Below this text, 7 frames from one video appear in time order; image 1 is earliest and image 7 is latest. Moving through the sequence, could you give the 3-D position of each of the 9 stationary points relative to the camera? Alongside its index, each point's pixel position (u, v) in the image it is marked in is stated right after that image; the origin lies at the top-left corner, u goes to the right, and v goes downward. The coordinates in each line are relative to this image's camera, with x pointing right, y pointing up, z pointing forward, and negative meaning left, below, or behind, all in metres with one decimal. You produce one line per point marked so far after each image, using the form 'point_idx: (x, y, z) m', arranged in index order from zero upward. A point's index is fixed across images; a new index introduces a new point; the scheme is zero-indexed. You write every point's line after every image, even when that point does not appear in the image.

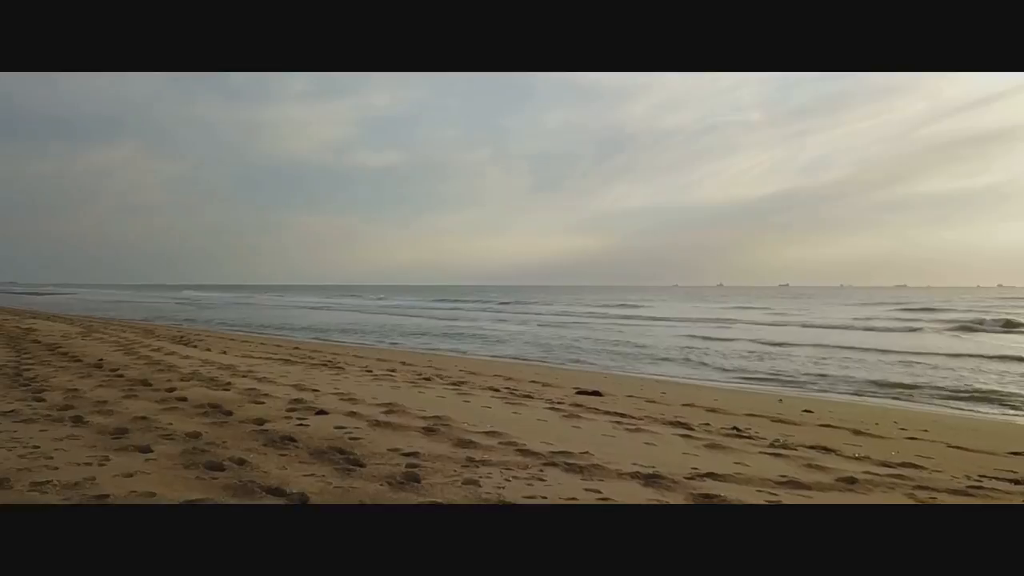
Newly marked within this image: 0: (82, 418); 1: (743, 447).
0: (-3.3, -1.0, +4.7) m
1: (+1.8, -1.3, +4.7) m
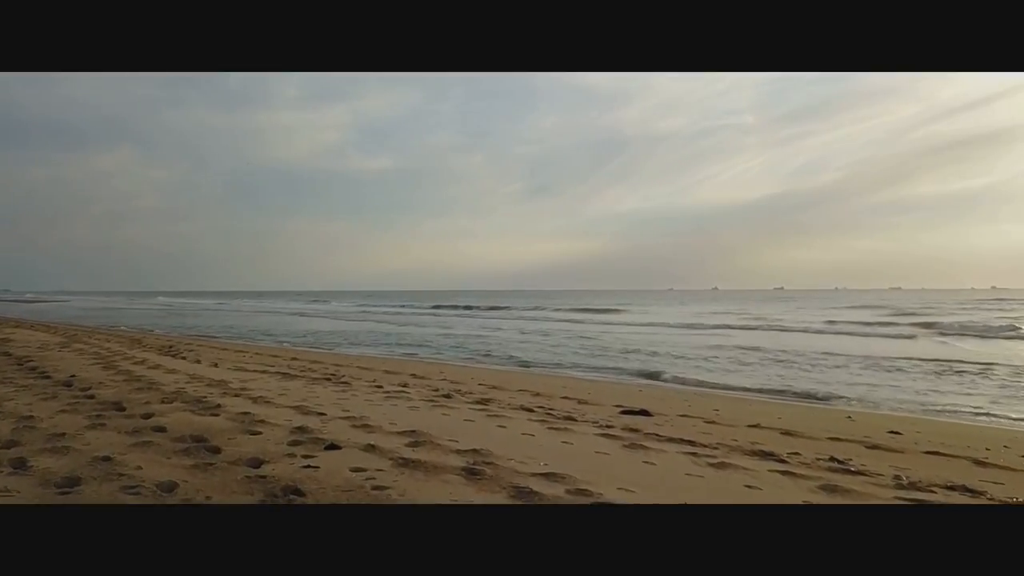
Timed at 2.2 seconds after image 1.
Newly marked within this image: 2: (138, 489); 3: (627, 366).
0: (-2.9, -1.0, +3.7) m
1: (+2.2, -1.3, +3.8) m
2: (-2.0, -1.1, +3.3) m
3: (+2.7, -2.1, +15.8) m
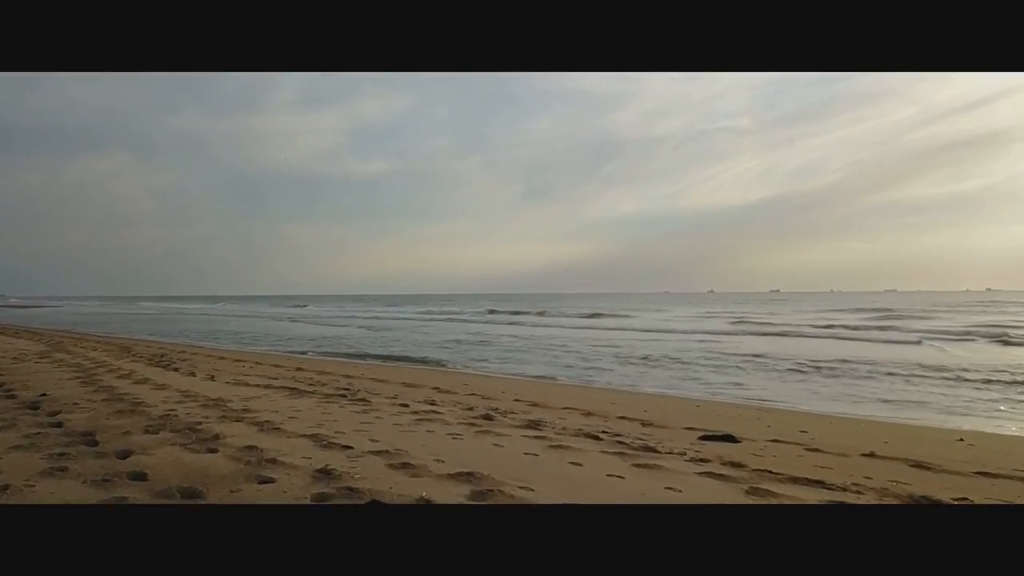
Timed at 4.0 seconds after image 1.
0: (-2.4, -1.0, +2.6) m
1: (+2.7, -1.2, +2.7) m
2: (-1.5, -1.1, +2.2) m
3: (+3.2, -2.2, +14.7) m
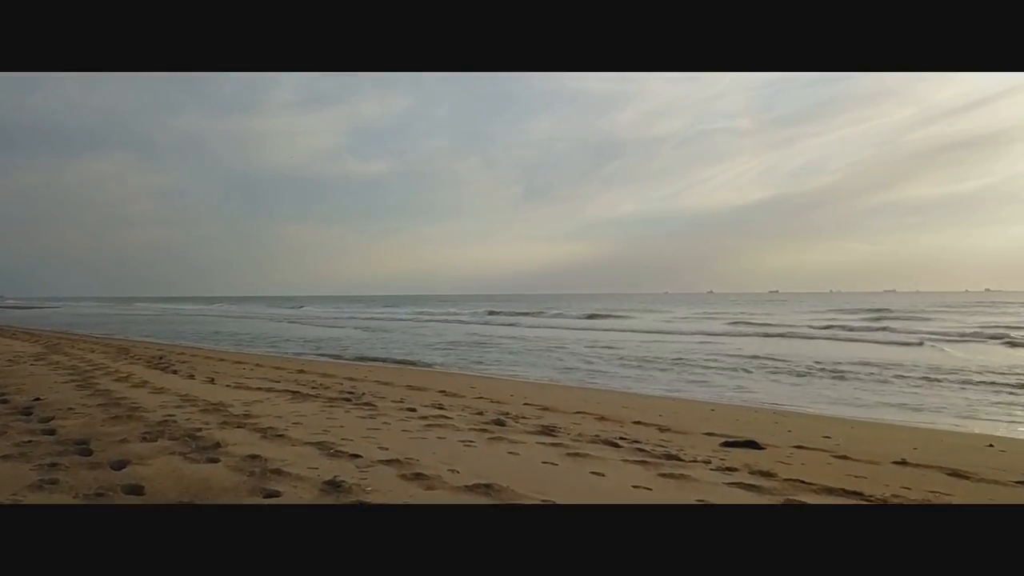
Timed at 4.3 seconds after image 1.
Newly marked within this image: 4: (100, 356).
0: (-3.2, -1.1, +3.6) m
1: (+1.9, -1.3, +3.7) m
2: (-2.3, -1.2, +3.2) m
3: (+2.4, -2.3, +15.8) m
4: (-9.4, -1.5, +13.7) m
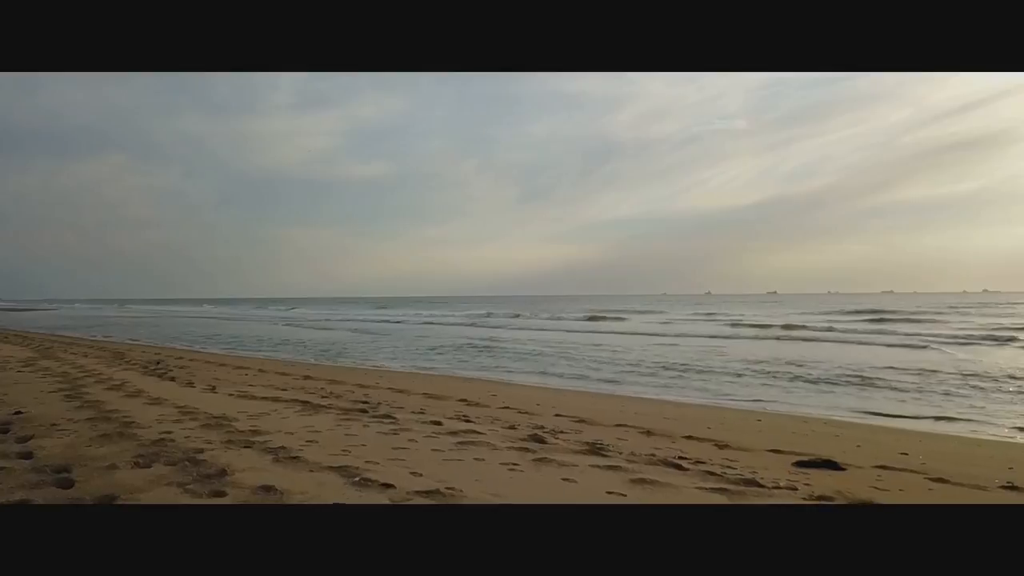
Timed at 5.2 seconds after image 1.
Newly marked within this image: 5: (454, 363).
0: (-2.8, -1.1, +2.9) m
1: (+2.3, -1.3, +3.1) m
2: (-1.9, -1.2, +2.6) m
3: (+2.7, -2.3, +15.1) m
4: (-9.0, -1.6, +13.0) m
5: (-1.7, -2.2, +18.0) m
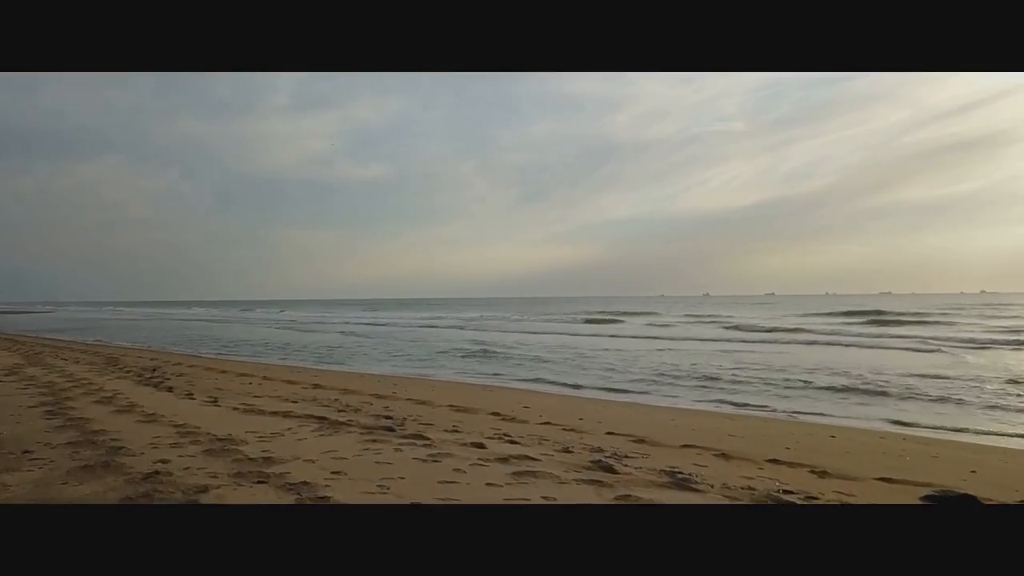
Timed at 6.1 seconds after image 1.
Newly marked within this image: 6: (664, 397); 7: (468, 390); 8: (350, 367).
0: (-3.3, -1.2, +3.1) m
1: (+1.9, -1.4, +3.3) m
2: (-2.4, -1.2, +2.8) m
3: (+2.3, -2.4, +15.3) m
4: (-9.5, -1.7, +13.2) m
5: (-2.1, -2.4, +18.2) m
6: (+3.6, -2.3, +14.0) m
7: (-0.9, -2.0, +12.3) m
8: (-5.1, -2.3, +18.4) m
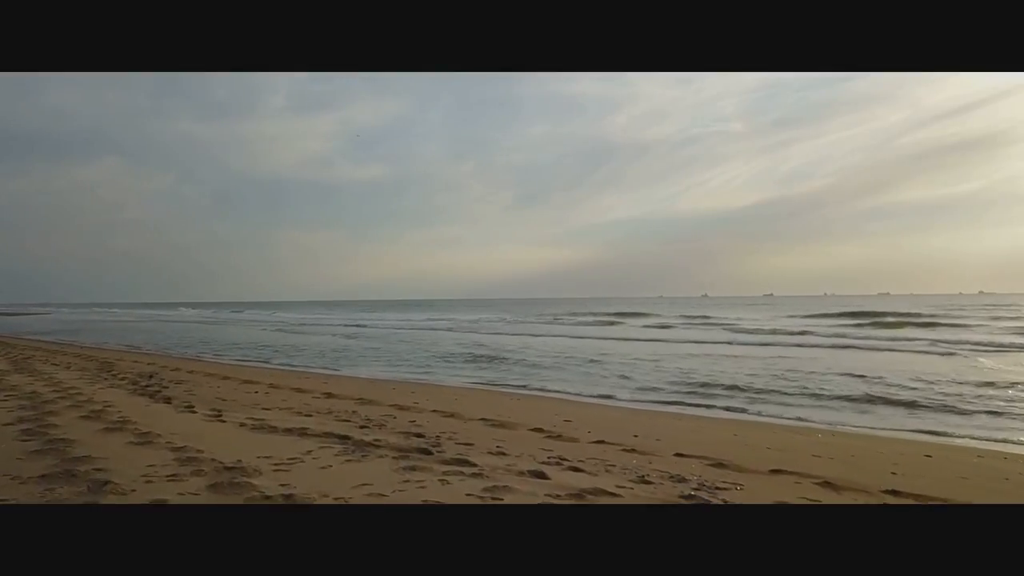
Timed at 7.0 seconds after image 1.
0: (-2.7, -1.2, +2.1) m
1: (+2.5, -1.4, +2.3) m
2: (-1.8, -1.2, +1.7) m
3: (+2.8, -2.4, +14.3) m
4: (-8.9, -1.7, +12.2) m
5: (-1.6, -2.4, +17.1) m
6: (+4.2, -2.3, +12.9) m
7: (-0.4, -2.0, +11.3) m
8: (-4.6, -2.3, +17.3) m
